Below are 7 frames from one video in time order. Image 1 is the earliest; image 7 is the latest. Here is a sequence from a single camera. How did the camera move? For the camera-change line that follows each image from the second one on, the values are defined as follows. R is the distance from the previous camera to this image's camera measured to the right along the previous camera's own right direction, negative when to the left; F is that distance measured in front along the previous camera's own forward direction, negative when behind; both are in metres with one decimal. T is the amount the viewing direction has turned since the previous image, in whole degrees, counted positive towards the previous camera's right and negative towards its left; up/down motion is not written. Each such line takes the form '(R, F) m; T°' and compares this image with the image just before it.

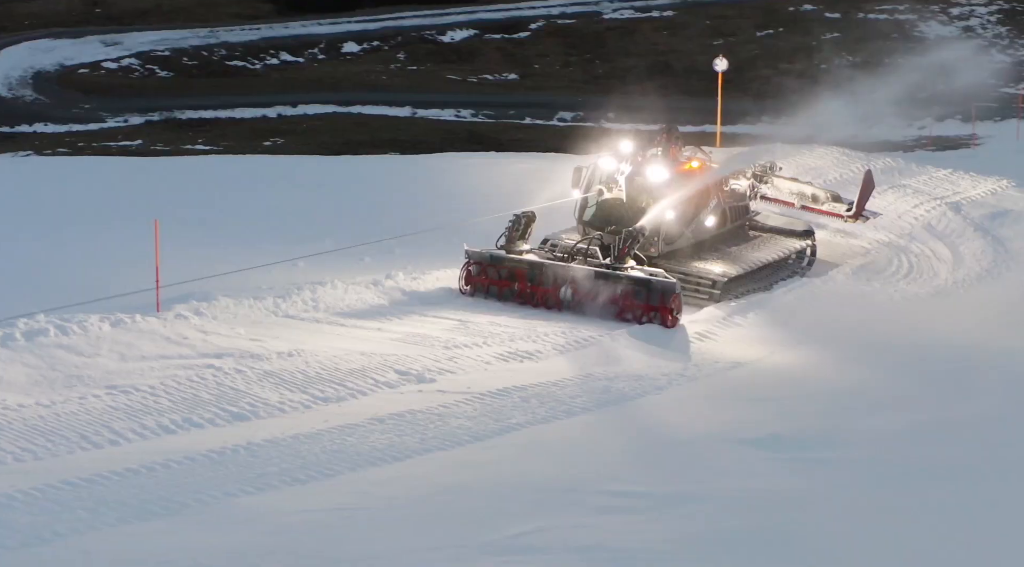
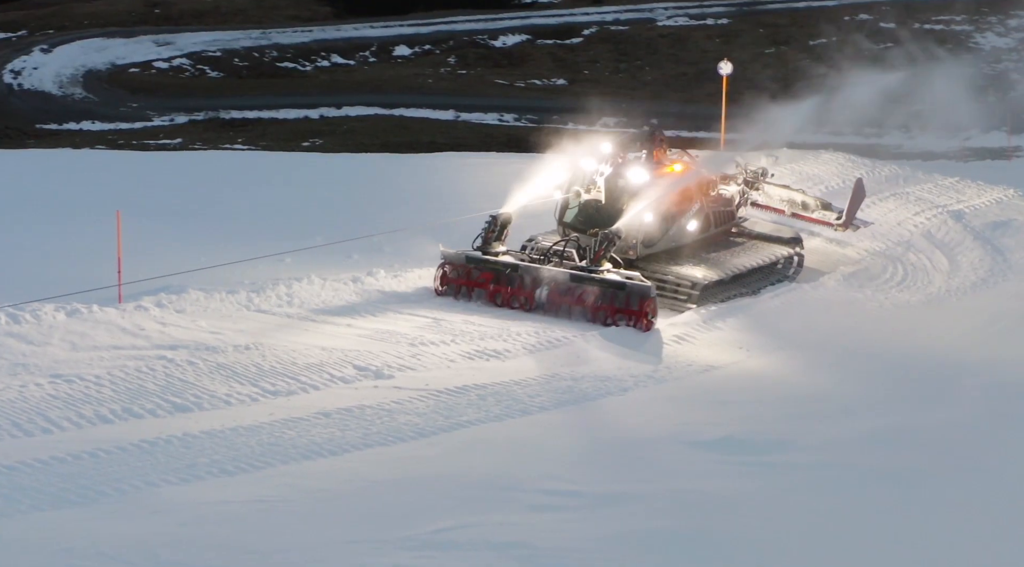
(+0.5, 0.0) m; -1°
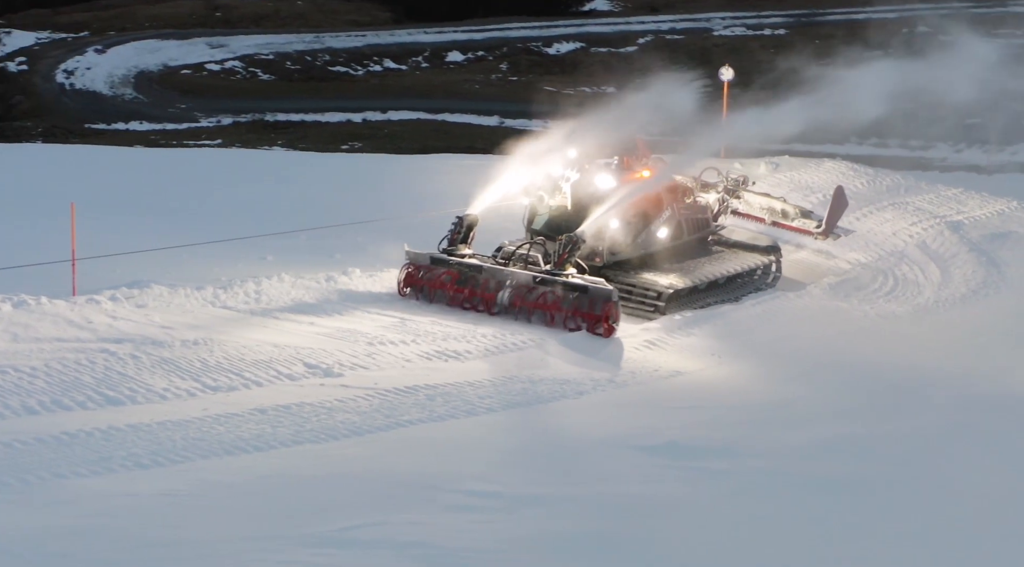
(+0.6, 0.0) m; -1°
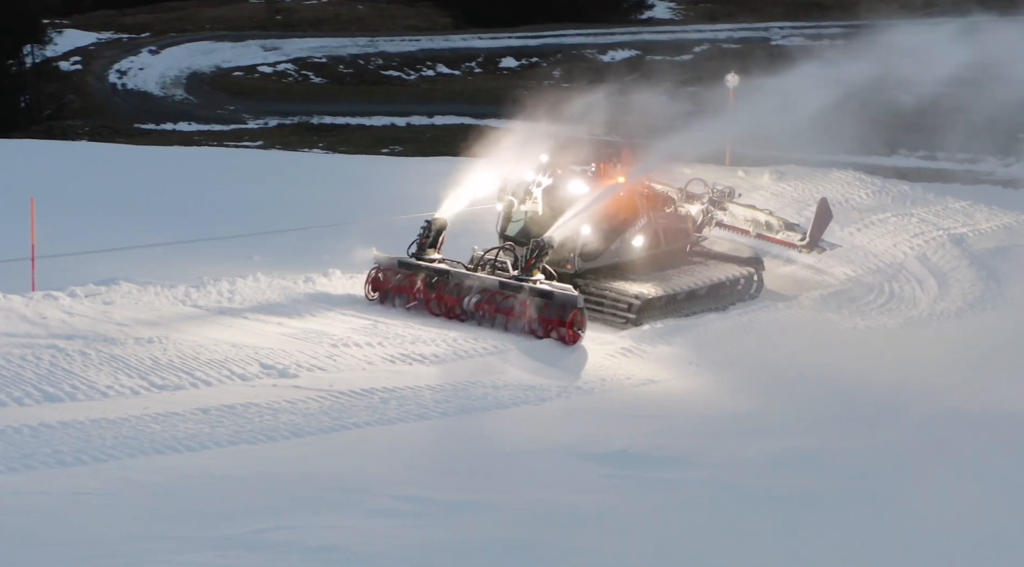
(+0.6, 0.0) m; -1°
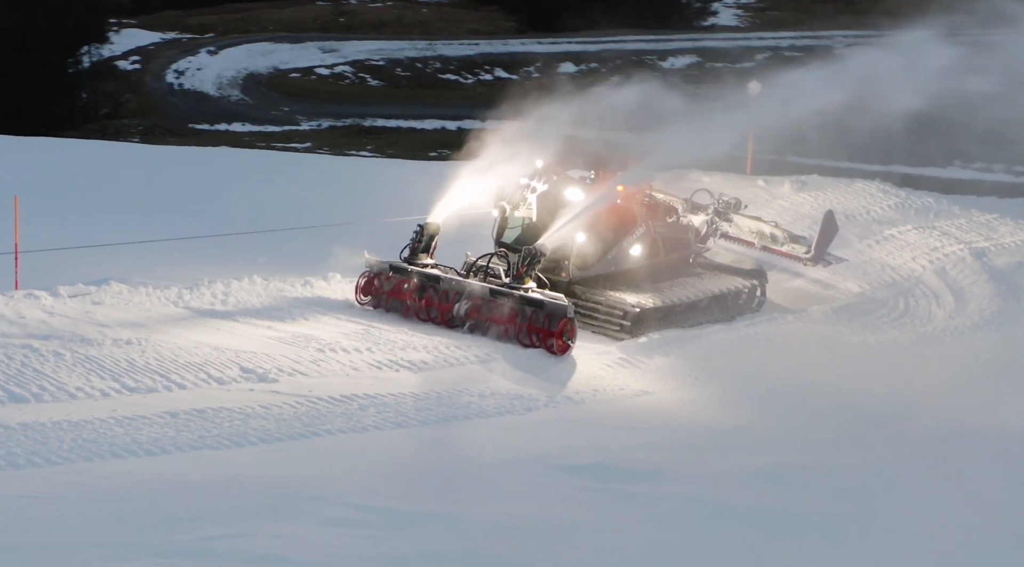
(+0.4, +0.1) m; -1°
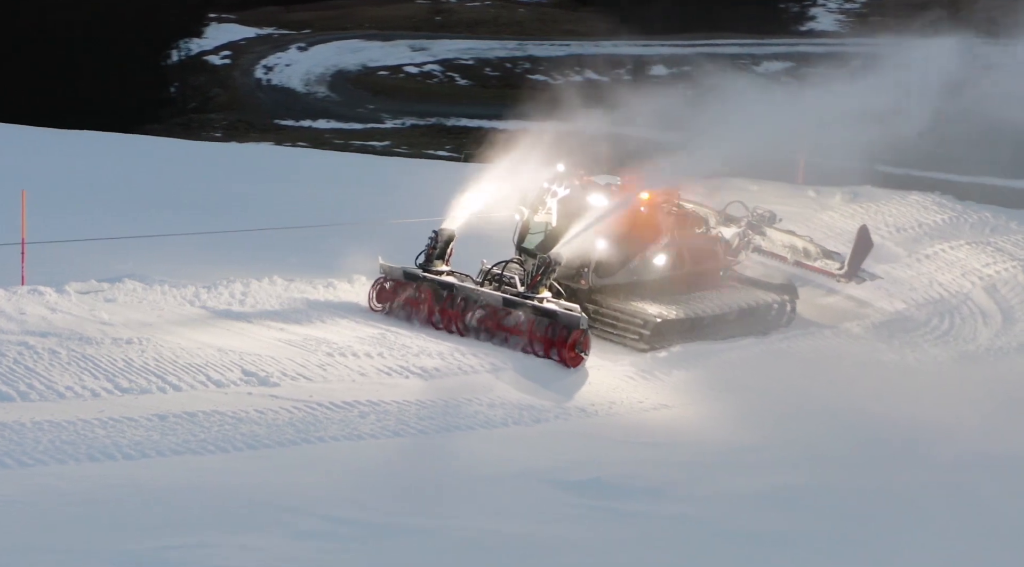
(+0.4, +0.2) m; -3°
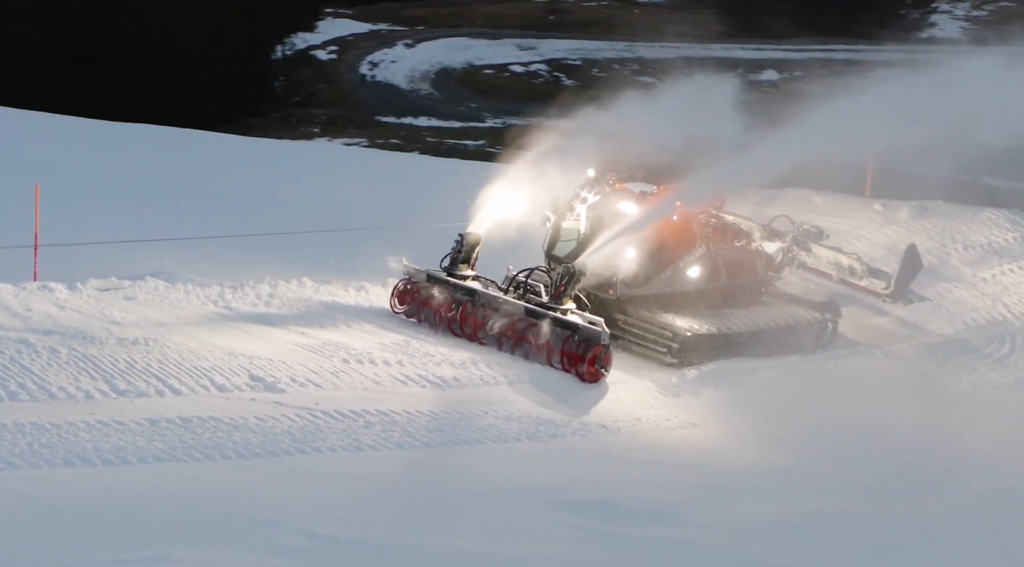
(+0.5, +0.3) m; -3°
